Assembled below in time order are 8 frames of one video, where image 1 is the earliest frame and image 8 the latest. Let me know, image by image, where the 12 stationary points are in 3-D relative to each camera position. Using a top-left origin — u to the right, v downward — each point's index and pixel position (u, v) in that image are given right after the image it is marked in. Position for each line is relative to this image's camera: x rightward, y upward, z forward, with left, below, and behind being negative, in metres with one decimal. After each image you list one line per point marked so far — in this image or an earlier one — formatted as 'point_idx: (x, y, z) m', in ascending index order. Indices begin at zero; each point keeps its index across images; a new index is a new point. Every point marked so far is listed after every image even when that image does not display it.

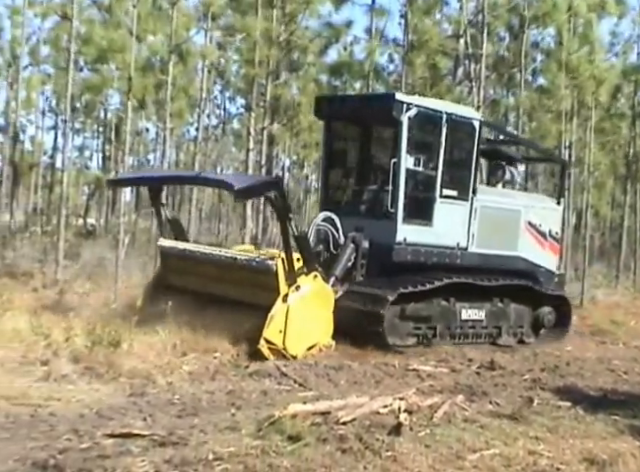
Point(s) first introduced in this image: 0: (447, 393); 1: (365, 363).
0: (+1.2, -1.5, +8.3) m
1: (+0.5, -1.4, +9.4) m
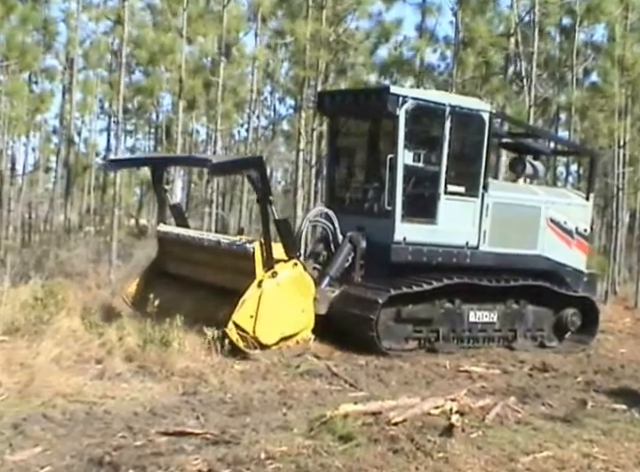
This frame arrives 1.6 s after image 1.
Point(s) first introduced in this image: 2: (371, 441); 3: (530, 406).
0: (+1.7, -1.5, +8.2) m
1: (+1.0, -1.4, +9.3) m
2: (+0.4, -1.6, +6.7) m
3: (+1.9, -1.6, +8.1) m
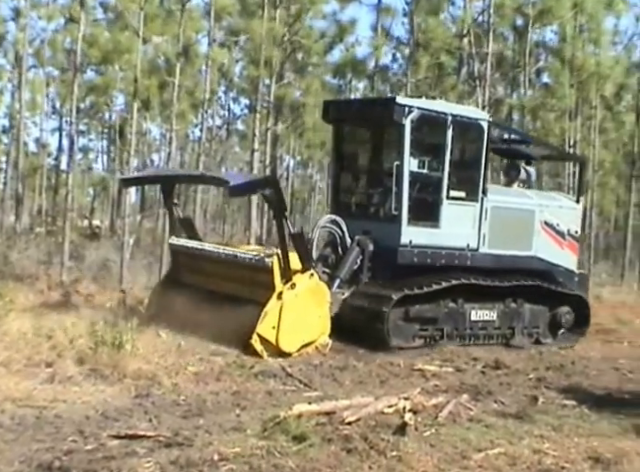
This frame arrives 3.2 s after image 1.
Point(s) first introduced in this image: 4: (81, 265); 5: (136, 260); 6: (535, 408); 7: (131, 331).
0: (+1.2, -1.5, +8.3) m
1: (+0.5, -1.4, +9.4) m
2: (0.0, -1.6, +6.7) m
3: (+1.5, -1.5, +8.2) m
4: (-4.9, -0.6, +18.1) m
5: (-4.2, -0.6, +19.7) m
6: (+2.0, -1.6, +8.1) m
7: (-2.0, -1.0, +9.3) m
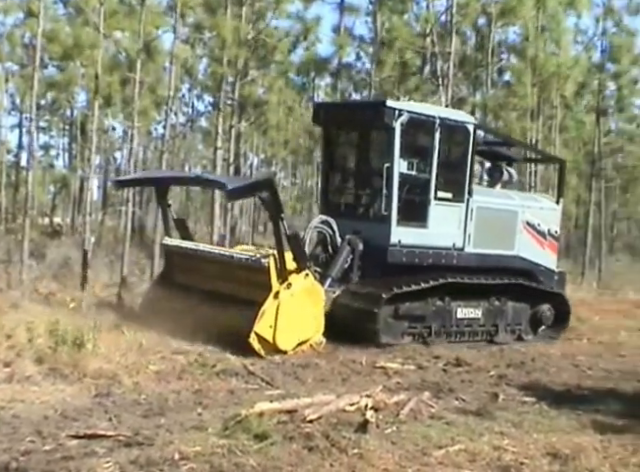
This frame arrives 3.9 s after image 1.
0: (+0.9, -1.5, +8.3) m
1: (+0.1, -1.3, +9.4) m
2: (-0.3, -1.5, +6.8) m
3: (+1.1, -1.5, +8.2) m
4: (-5.6, -0.5, +17.9) m
5: (-5.0, -0.5, +19.5) m
6: (+1.6, -1.6, +8.1) m
7: (-2.4, -1.0, +9.2) m
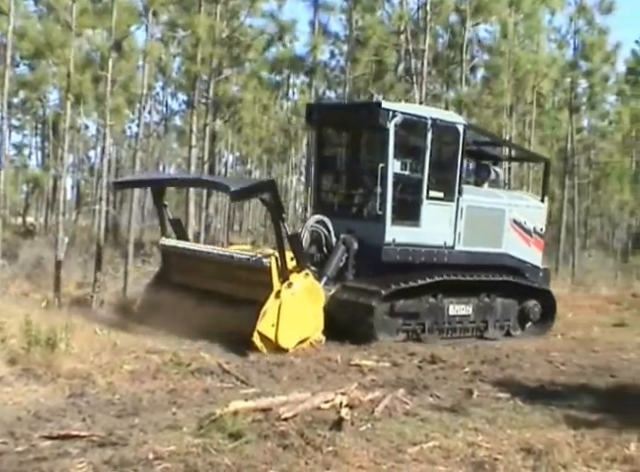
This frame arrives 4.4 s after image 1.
0: (+0.6, -1.4, +8.4) m
1: (-0.1, -1.3, +9.4) m
2: (-0.5, -1.5, +6.8) m
3: (+0.9, -1.5, +8.2) m
4: (-6.0, -0.5, +17.8) m
5: (-5.4, -0.5, +19.4) m
6: (+1.4, -1.5, +8.2) m
7: (-2.6, -1.0, +9.2) m
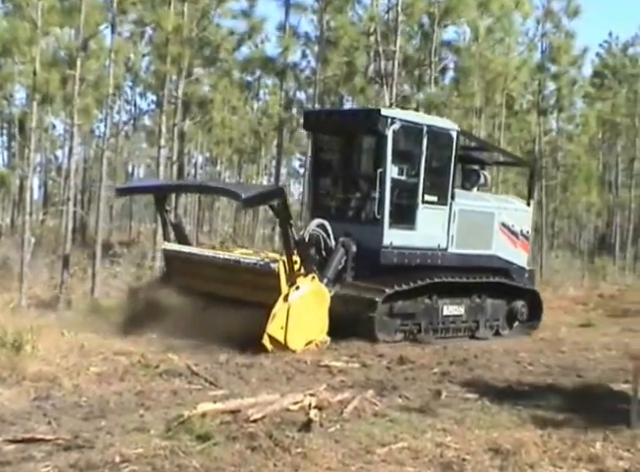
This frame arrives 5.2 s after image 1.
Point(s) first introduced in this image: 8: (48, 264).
0: (+0.4, -1.4, +8.4) m
1: (-0.4, -1.3, +9.4) m
2: (-0.7, -1.5, +6.7) m
3: (+0.6, -1.5, +8.3) m
4: (-6.6, -0.5, +17.6) m
5: (-6.1, -0.5, +19.2) m
6: (+1.1, -1.5, +8.2) m
7: (-3.0, -1.0, +9.1) m
8: (-5.9, -0.6, +19.6) m
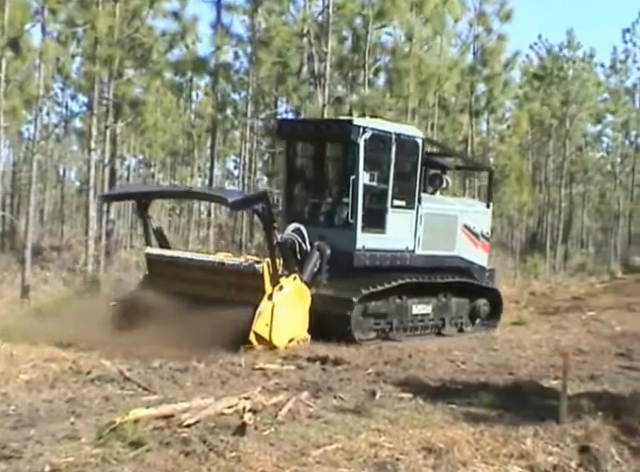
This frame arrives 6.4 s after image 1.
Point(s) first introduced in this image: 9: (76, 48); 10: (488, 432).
0: (-0.3, -1.5, +8.4) m
1: (-1.1, -1.3, +9.4) m
2: (-1.2, -1.6, +6.7) m
3: (0.0, -1.5, +8.3) m
4: (-7.8, -0.6, +17.2) m
5: (-7.3, -0.6, +18.8) m
6: (+0.5, -1.6, +8.2) m
7: (-3.6, -1.0, +8.9) m
8: (-7.2, -0.6, +19.2) m
9: (-5.0, +4.1, +18.9) m
10: (+1.4, -1.7, +7.4) m
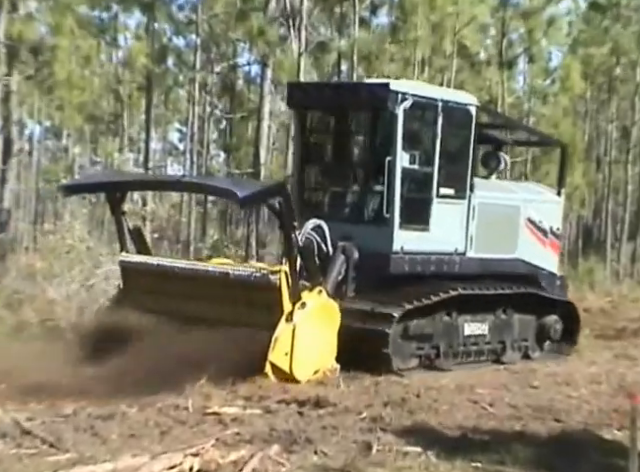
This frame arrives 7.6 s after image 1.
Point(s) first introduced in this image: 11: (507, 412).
0: (-0.4, -1.4, +6.1) m
1: (-1.3, -1.3, +7.1) m
2: (-1.4, -1.6, +4.5) m
3: (-0.2, -1.5, +6.0) m
4: (-7.7, -0.3, +15.1) m
5: (-7.3, -0.2, +16.7) m
6: (+0.3, -1.5, +6.0) m
7: (-3.8, -1.0, +6.7) m
8: (-7.2, -0.3, +17.1) m
9: (-5.0, +4.4, +16.6) m
10: (+1.2, -1.7, +5.2) m
11: (+1.6, -1.4, +7.4) m
